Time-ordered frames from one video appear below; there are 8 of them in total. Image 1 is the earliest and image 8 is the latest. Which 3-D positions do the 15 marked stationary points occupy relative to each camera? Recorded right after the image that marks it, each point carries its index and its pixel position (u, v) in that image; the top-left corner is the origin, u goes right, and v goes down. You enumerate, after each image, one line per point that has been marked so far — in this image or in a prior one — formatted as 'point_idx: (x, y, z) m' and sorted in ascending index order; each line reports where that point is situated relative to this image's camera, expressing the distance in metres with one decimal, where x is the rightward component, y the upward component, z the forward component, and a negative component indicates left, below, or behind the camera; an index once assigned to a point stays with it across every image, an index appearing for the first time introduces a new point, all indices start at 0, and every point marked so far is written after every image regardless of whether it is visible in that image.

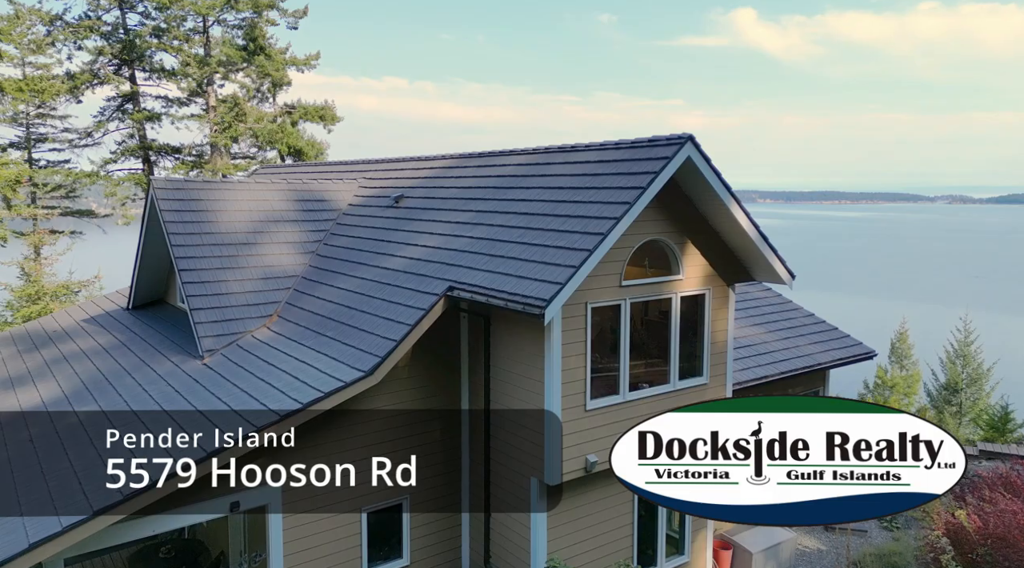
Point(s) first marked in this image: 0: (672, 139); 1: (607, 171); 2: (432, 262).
0: (+2.2, +2.0, +10.9) m
1: (+1.3, +1.5, +11.2) m
2: (-1.2, +0.3, +11.9) m
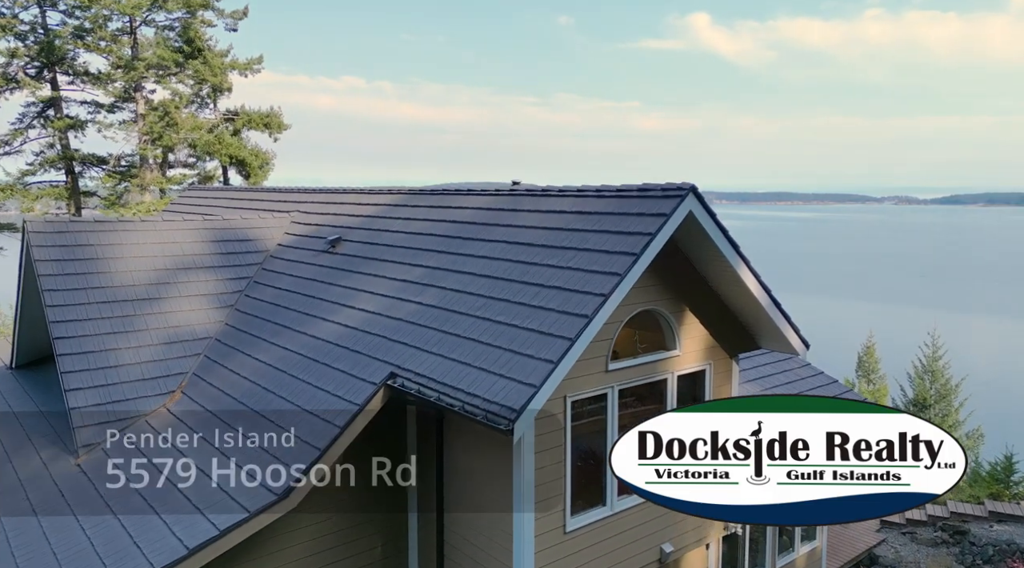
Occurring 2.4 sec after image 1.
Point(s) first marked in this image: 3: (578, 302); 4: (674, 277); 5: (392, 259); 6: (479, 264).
0: (+1.7, +1.0, +8.7) m
1: (+0.9, +0.6, +8.9) m
2: (-1.7, -0.7, +9.5) m
3: (+0.7, -0.2, +8.0) m
4: (+2.0, +0.1, +9.6) m
5: (-1.7, +0.3, +11.0) m
6: (-0.4, +0.2, +9.5) m
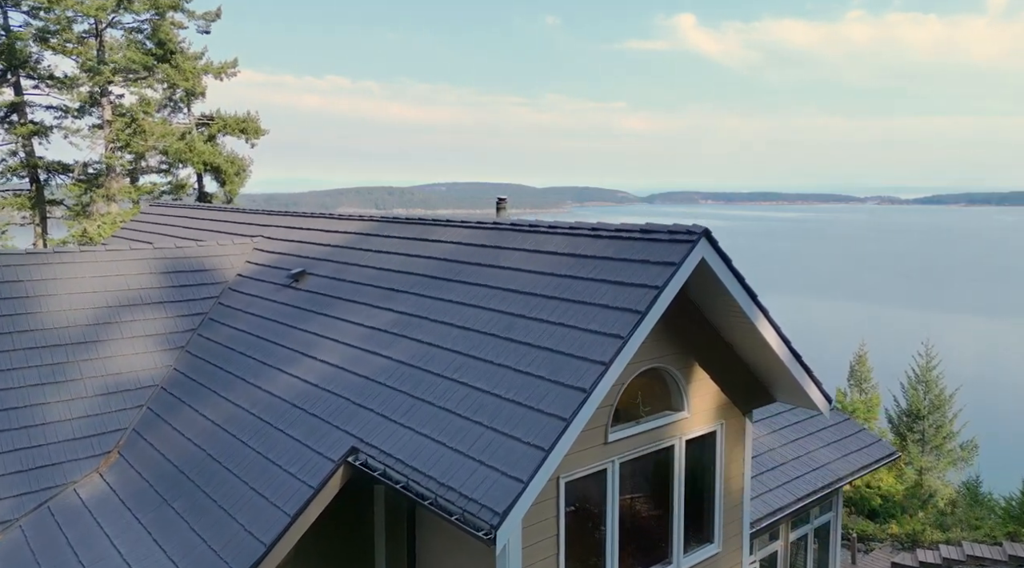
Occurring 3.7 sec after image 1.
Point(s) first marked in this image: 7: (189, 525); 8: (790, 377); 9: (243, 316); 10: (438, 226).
0: (+1.5, +0.5, +7.5) m
1: (+0.7, +0.1, +7.7) m
2: (-1.9, -1.2, +8.2) m
3: (+0.5, -0.7, +6.7) m
4: (+1.8, -0.5, +8.3) m
5: (-1.8, -0.2, +9.7) m
6: (-0.6, -0.3, +8.2) m
7: (-3.2, -2.4, +7.7) m
8: (+3.1, -1.1, +8.8) m
9: (-3.7, -0.4, +11.1) m
10: (-1.0, +0.8, +10.4) m
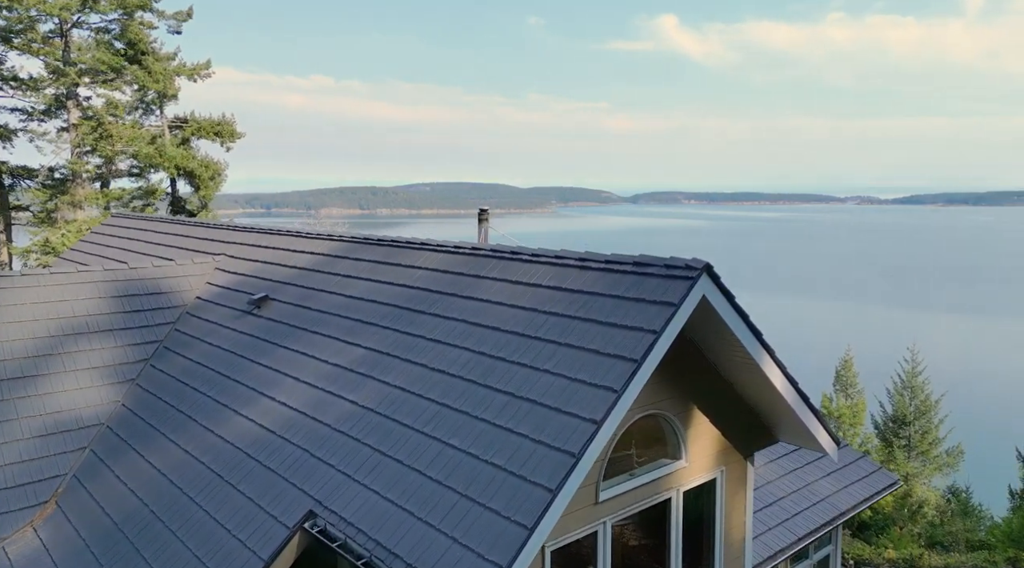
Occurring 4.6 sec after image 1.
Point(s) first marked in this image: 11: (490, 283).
0: (+1.4, +0.2, +6.7) m
1: (+0.5, -0.3, +6.8) m
2: (-2.1, -1.5, +7.4) m
3: (+0.4, -1.1, +5.9) m
4: (+1.6, -0.8, +7.5) m
5: (-2.1, -0.5, +8.8) m
6: (-0.8, -0.6, +7.4) m
7: (-3.3, -2.7, +6.8) m
8: (+2.9, -1.4, +8.0) m
9: (-4.0, -0.8, +10.2) m
10: (-1.2, +0.4, +9.6) m
11: (-0.2, 0.0, +8.0) m
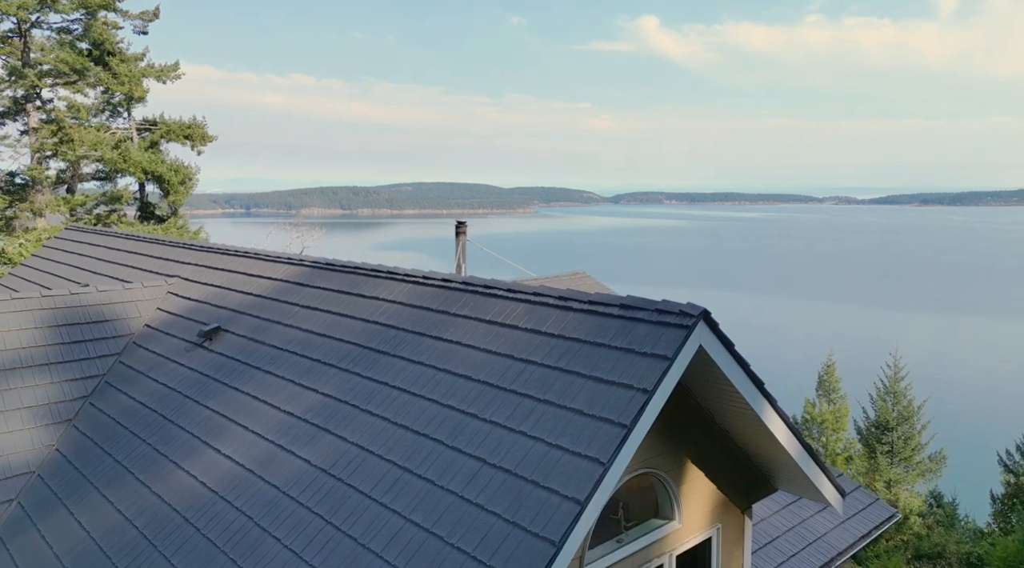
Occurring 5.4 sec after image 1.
0: (+1.2, -0.2, +5.9) m
1: (+0.3, -0.6, +6.0) m
2: (-2.3, -1.9, +6.5) m
3: (+0.2, -1.4, +5.1) m
4: (+1.4, -1.2, +6.7) m
5: (-2.3, -0.9, +8.0) m
6: (-1.0, -1.0, +6.6) m
7: (-3.5, -3.1, +5.9) m
8: (+2.6, -1.7, +7.3) m
9: (-4.3, -1.1, +9.3) m
10: (-1.5, +0.1, +8.7) m
11: (-0.5, -0.3, +7.1) m
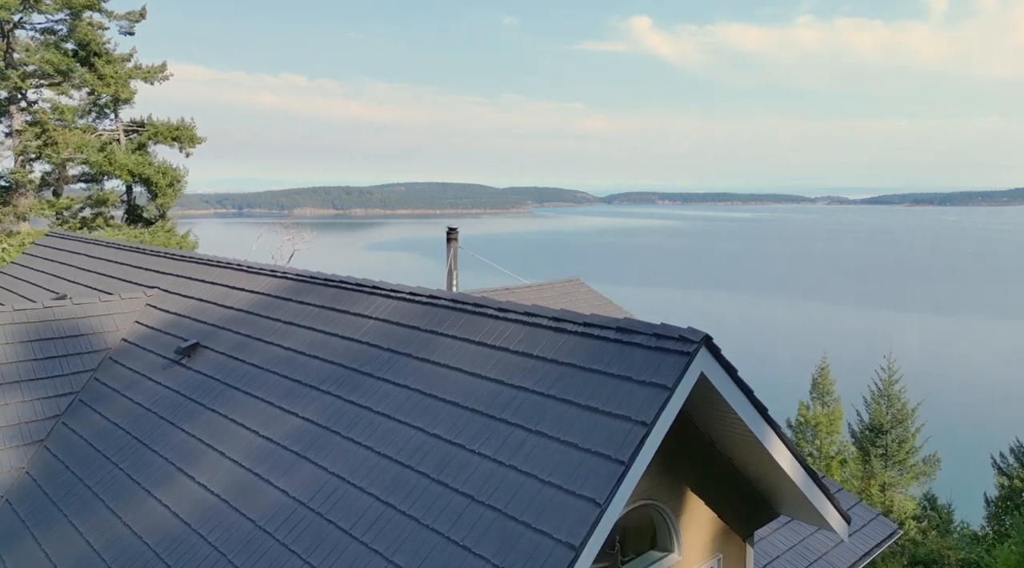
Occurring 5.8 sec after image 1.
0: (+1.1, -0.4, +5.5) m
1: (+0.2, -0.8, +5.7) m
2: (-2.4, -2.0, +6.1) m
3: (+0.1, -1.6, +4.7) m
4: (+1.3, -1.3, +6.4) m
5: (-2.4, -1.0, +7.6) m
6: (-1.1, -1.2, +6.2) m
7: (-3.6, -3.2, +5.5) m
8: (+2.6, -1.9, +6.9) m
9: (-4.4, -1.3, +8.9) m
10: (-1.6, -0.1, +8.3) m
11: (-0.5, -0.5, +6.8) m
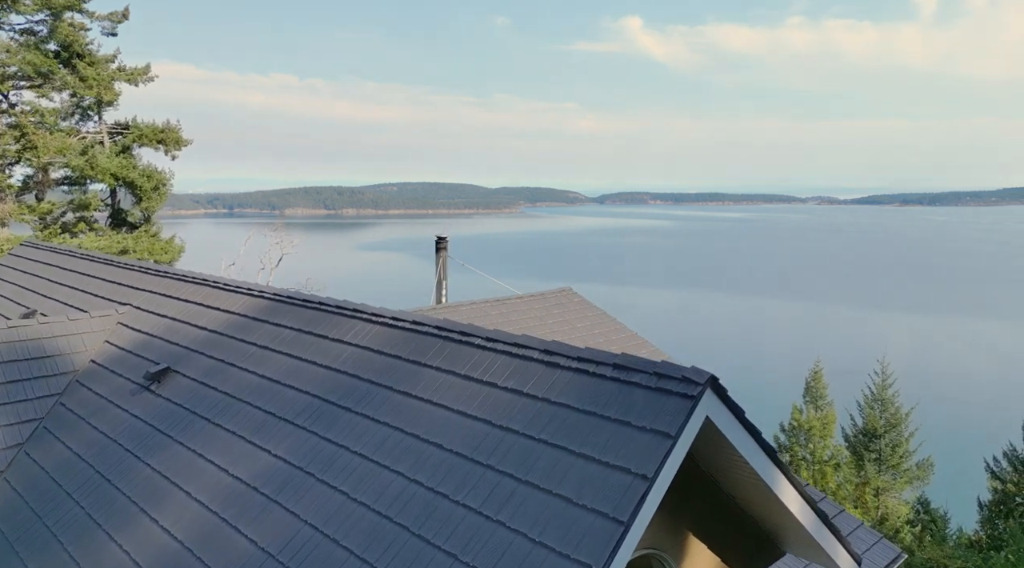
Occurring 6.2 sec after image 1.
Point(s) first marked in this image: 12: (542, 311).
0: (+1.0, -0.6, +5.1) m
1: (+0.2, -1.0, +5.2) m
2: (-2.5, -2.3, +5.6) m
3: (0.0, -1.8, +4.2) m
4: (+1.2, -1.6, +5.9) m
5: (-2.5, -1.3, +7.1) m
6: (-1.1, -1.4, +5.7) m
7: (-3.7, -3.4, +5.0) m
8: (+2.5, -2.1, +6.5) m
9: (-4.5, -1.5, +8.4) m
10: (-1.7, -0.3, +7.9) m
11: (-0.6, -0.7, +6.3) m
12: (+0.6, -0.5, +14.7) m
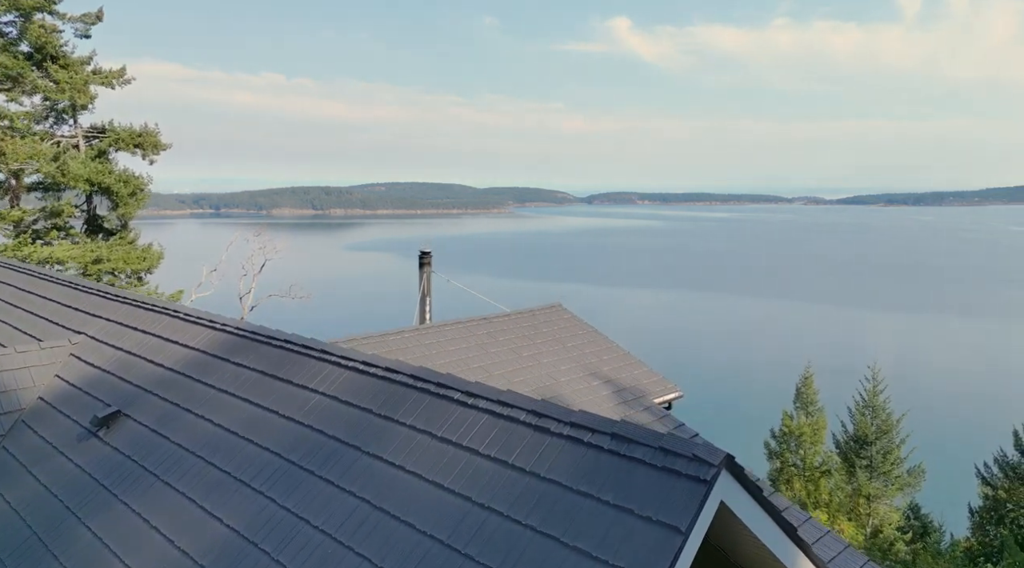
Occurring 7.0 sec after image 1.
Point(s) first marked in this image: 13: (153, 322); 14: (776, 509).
0: (+0.9, -0.9, +4.4) m
1: (+0.1, -1.3, +4.5) m
2: (-2.6, -2.6, +4.9) m
3: (0.0, -2.1, +3.5) m
4: (+1.1, -1.9, +5.2) m
5: (-2.6, -1.6, +6.3) m
6: (-1.3, -1.7, +5.0) m
7: (-3.8, -3.8, +4.2) m
8: (+2.4, -2.5, +5.8) m
9: (-4.6, -1.9, +7.6) m
10: (-1.8, -0.7, +7.1) m
11: (-0.7, -1.1, +5.6) m
12: (+0.3, -0.8, +14.0) m
13: (-4.2, -0.5, +9.4) m
14: (+1.5, -1.3, +4.7) m
